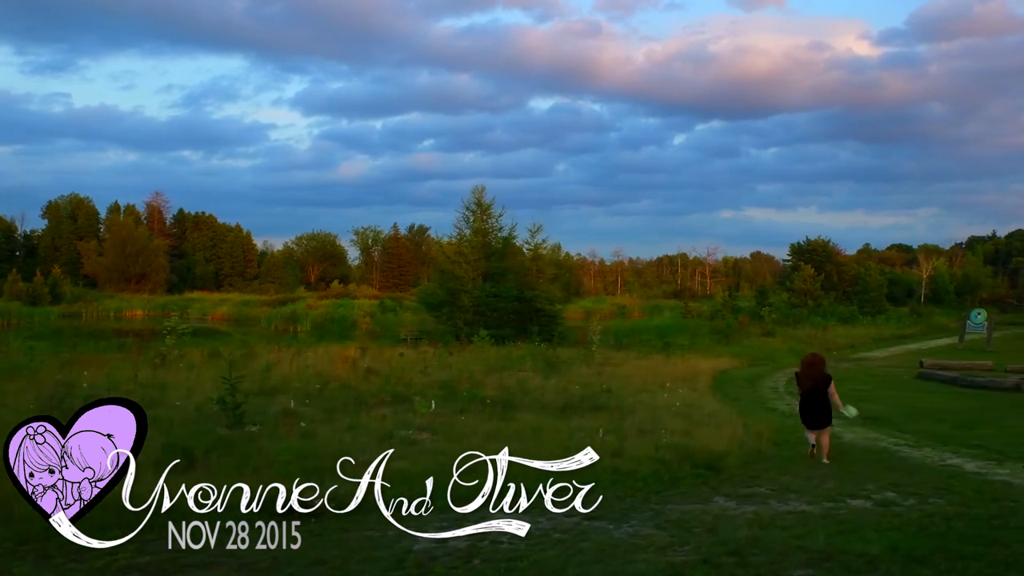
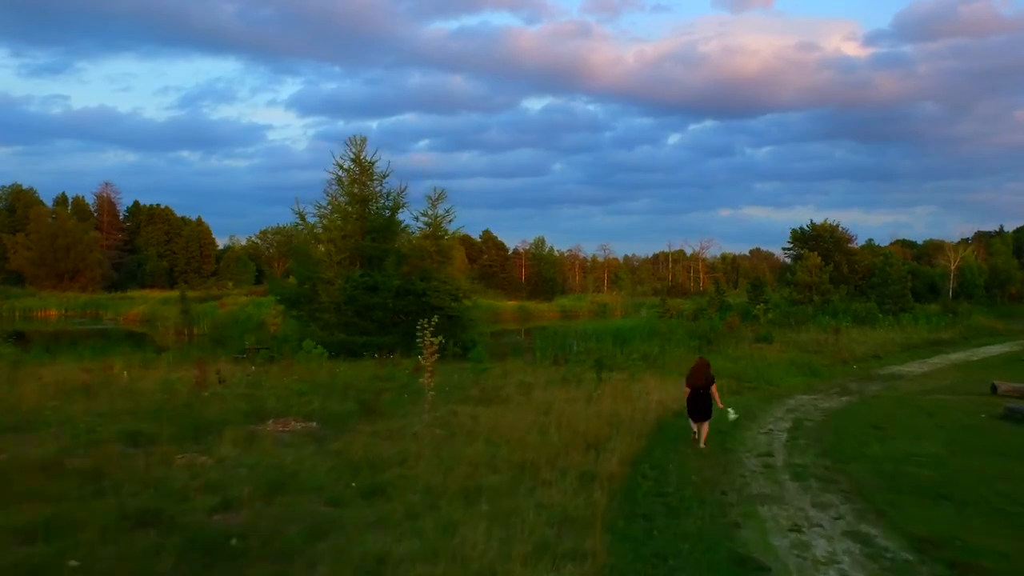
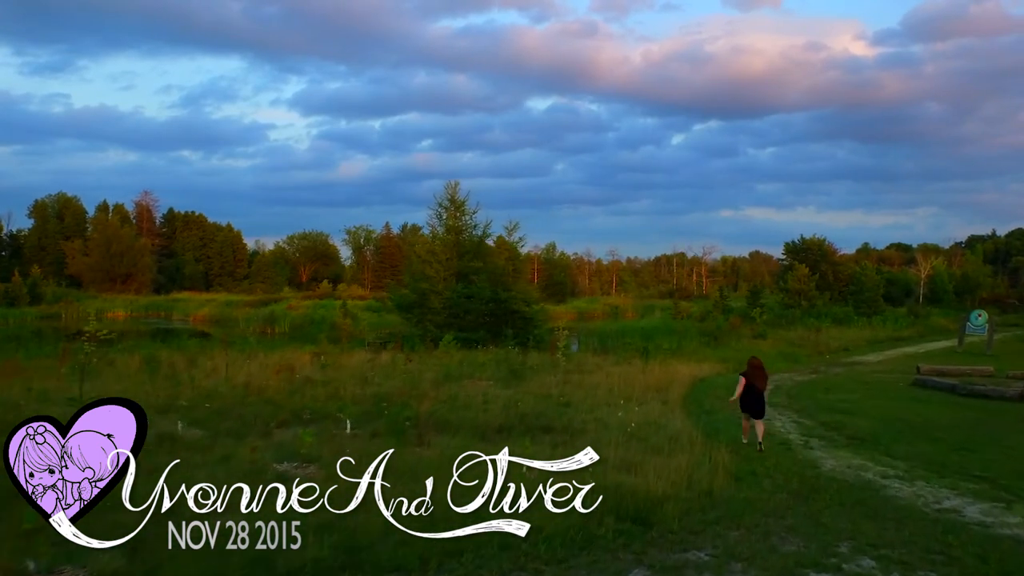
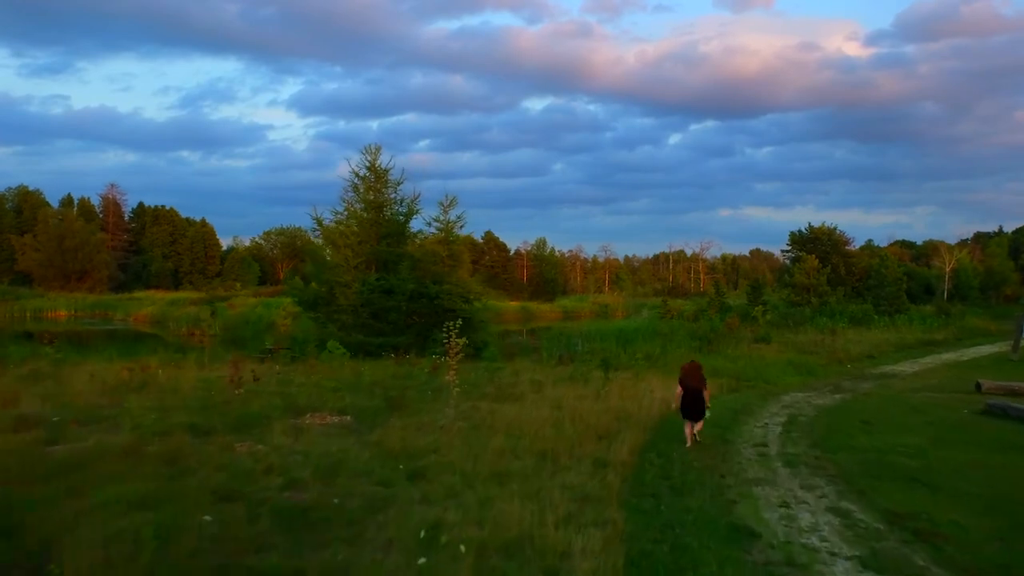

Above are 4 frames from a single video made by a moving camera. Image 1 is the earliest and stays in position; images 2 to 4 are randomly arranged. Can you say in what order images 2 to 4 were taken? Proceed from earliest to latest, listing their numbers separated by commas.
3, 4, 2
